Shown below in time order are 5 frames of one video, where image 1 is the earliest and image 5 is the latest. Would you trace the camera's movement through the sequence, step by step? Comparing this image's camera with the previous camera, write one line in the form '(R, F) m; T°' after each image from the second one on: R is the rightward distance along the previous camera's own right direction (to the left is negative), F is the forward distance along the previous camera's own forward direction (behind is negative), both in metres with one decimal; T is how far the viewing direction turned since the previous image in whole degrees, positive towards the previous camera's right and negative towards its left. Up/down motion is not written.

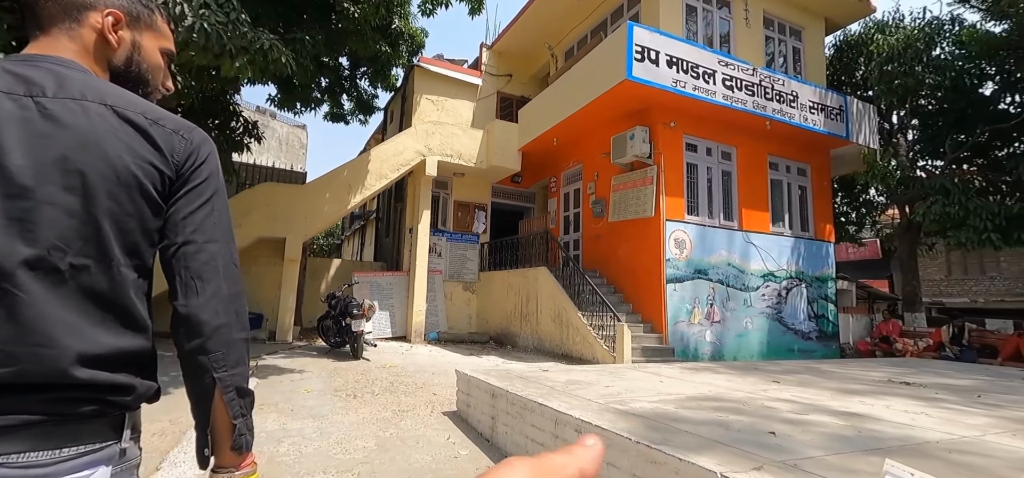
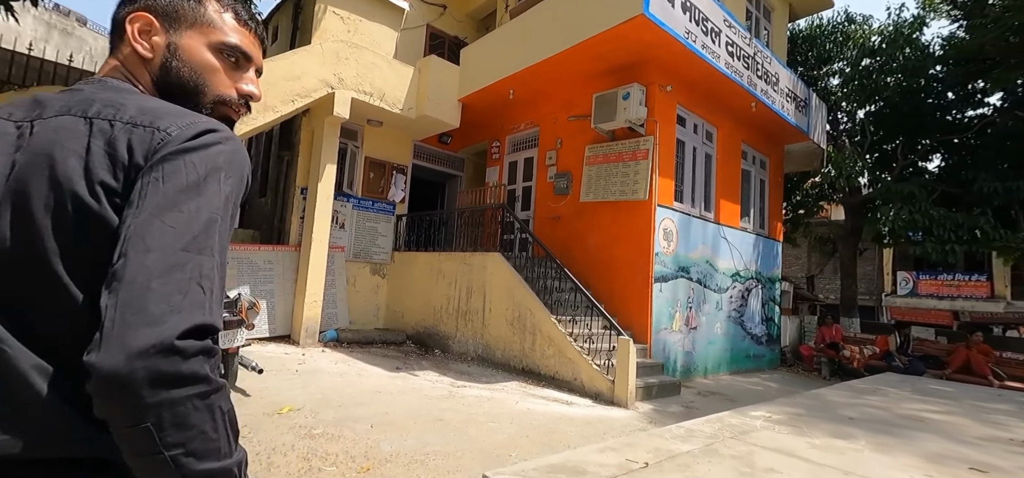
(-1.1, +2.5) m; +15°
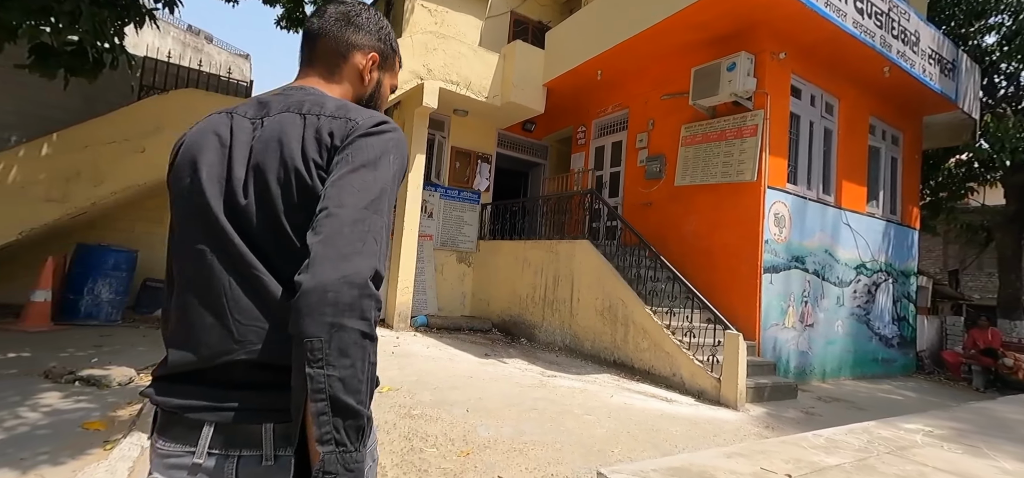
(-0.1, +0.2) m; -10°
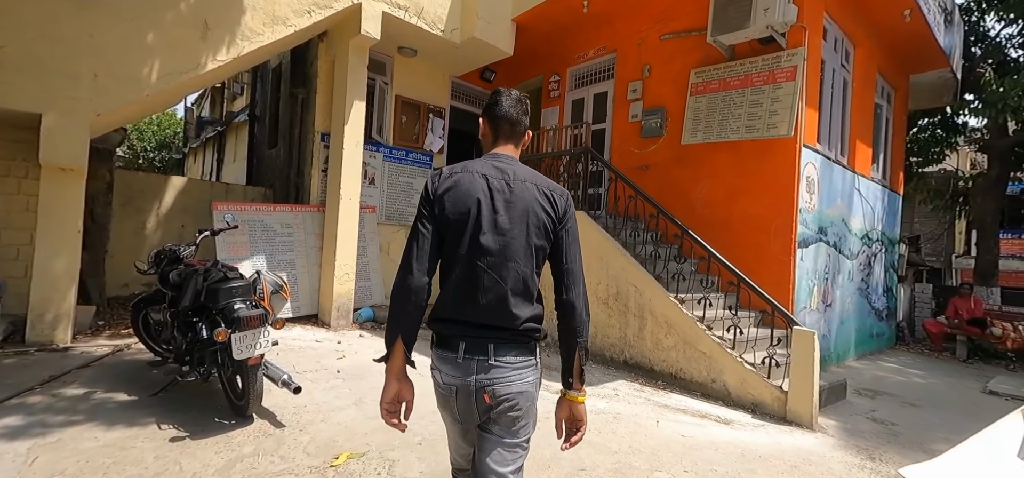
(-0.6, +1.6) m; +9°
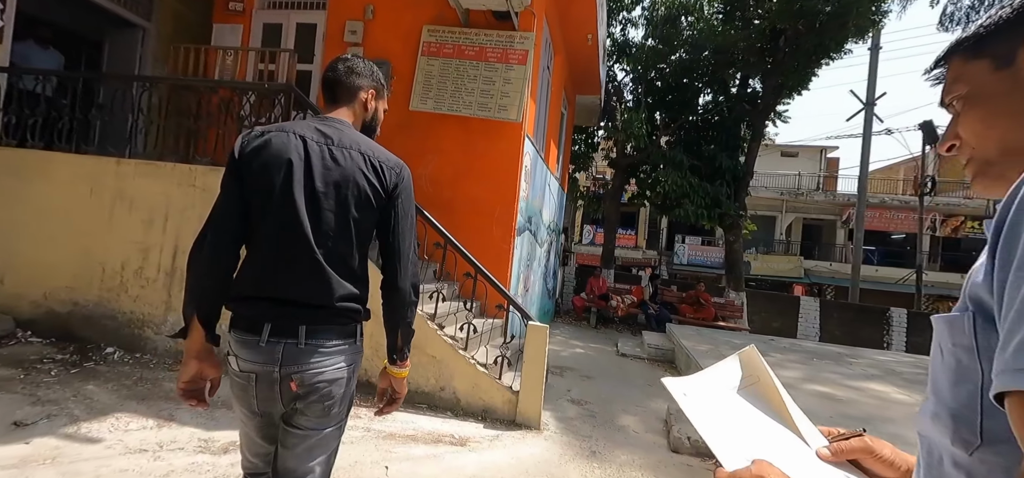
(0.0, +1.2) m; +37°
